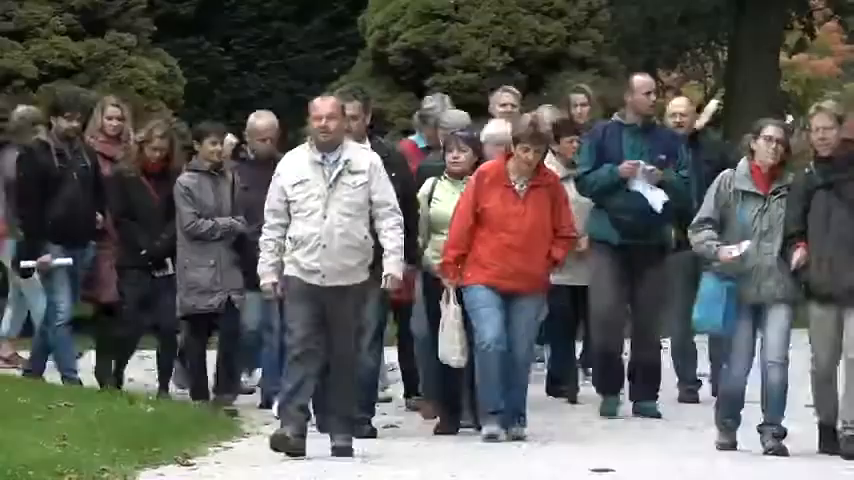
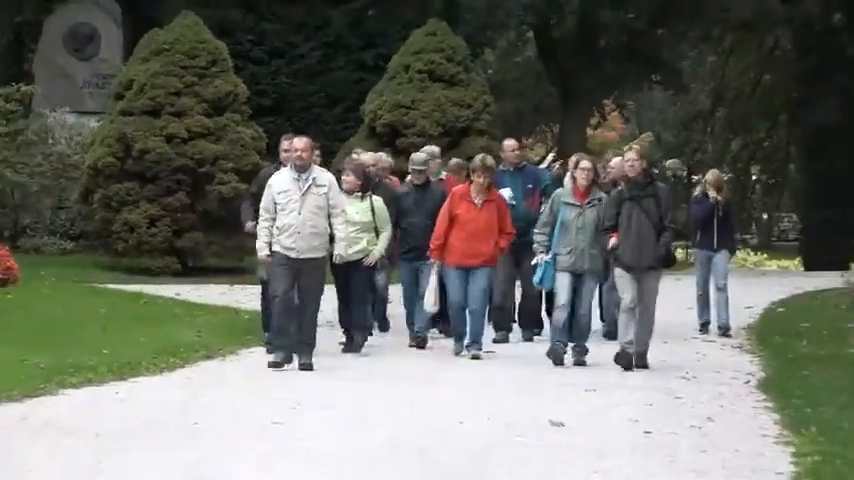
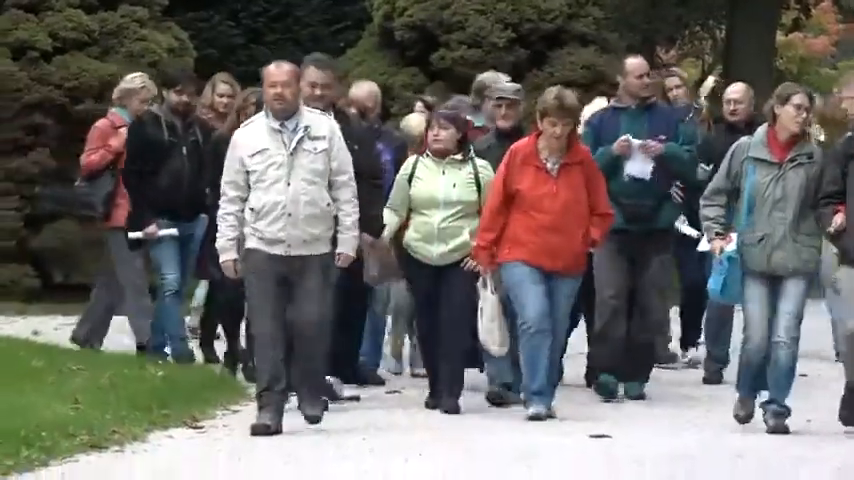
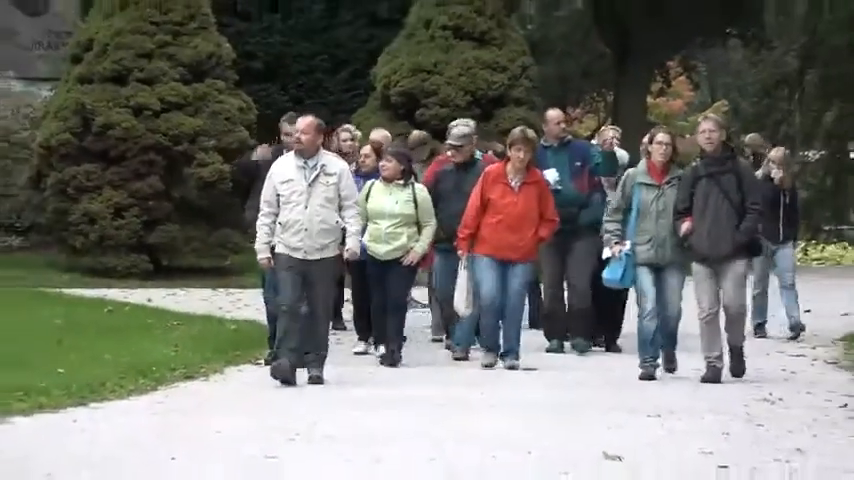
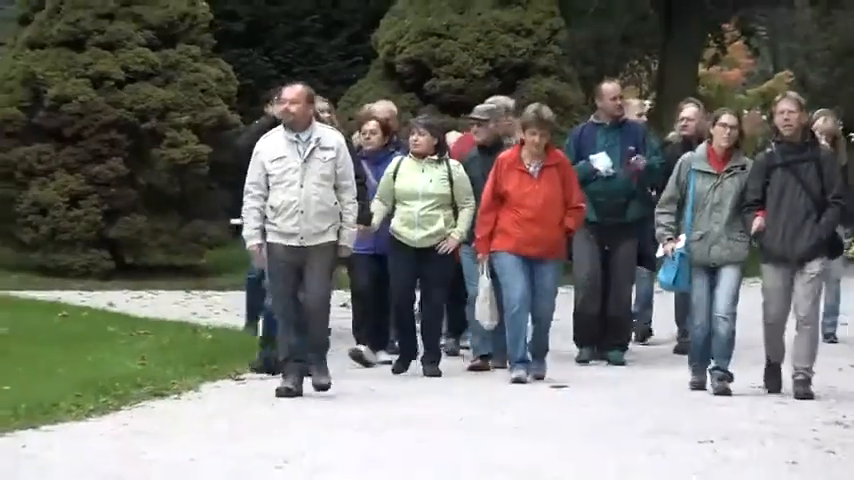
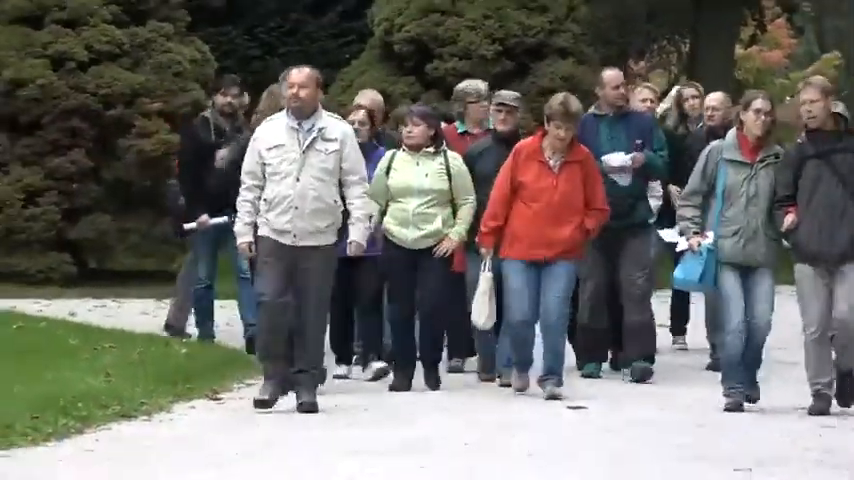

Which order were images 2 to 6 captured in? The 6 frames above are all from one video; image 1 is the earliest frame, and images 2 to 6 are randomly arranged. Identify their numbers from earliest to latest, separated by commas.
3, 6, 5, 4, 2
